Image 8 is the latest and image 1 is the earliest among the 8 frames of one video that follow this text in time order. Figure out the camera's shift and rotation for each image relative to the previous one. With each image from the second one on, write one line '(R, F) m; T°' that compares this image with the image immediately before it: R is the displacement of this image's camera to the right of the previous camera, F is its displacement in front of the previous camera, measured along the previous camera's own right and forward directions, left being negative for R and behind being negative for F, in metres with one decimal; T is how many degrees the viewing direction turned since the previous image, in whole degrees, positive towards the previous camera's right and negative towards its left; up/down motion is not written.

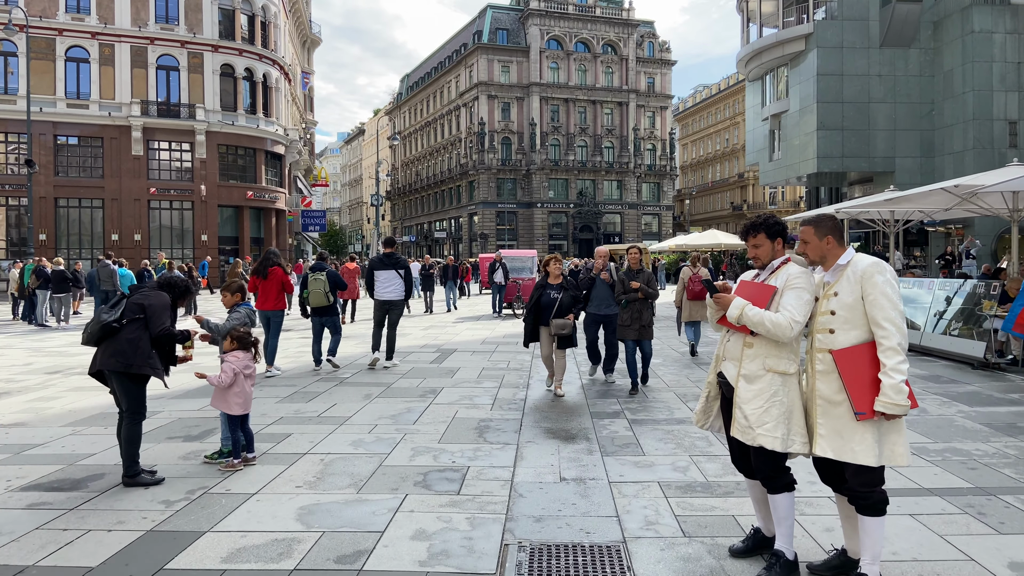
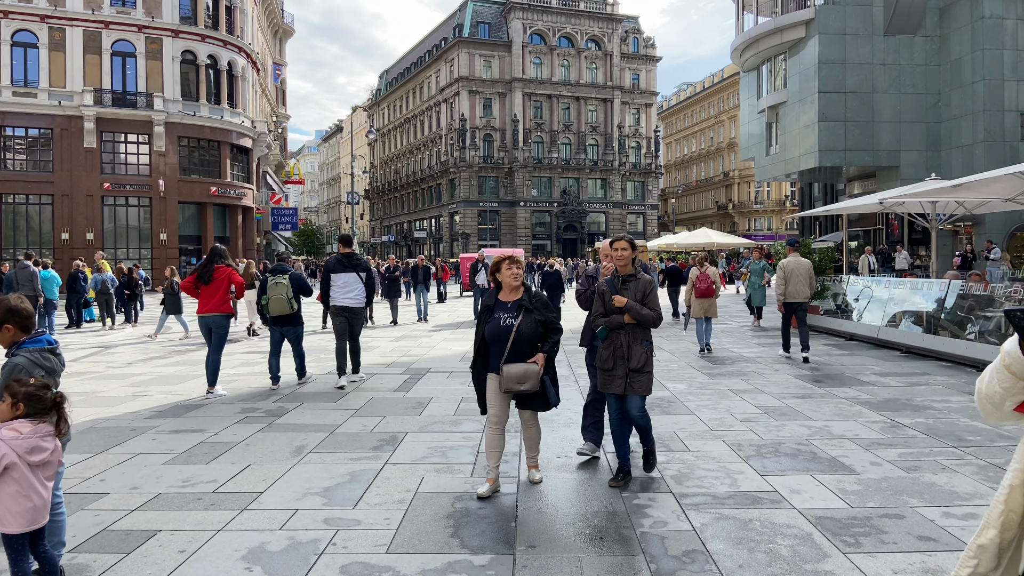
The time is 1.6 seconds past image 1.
(-0.1, +2.3) m; +1°
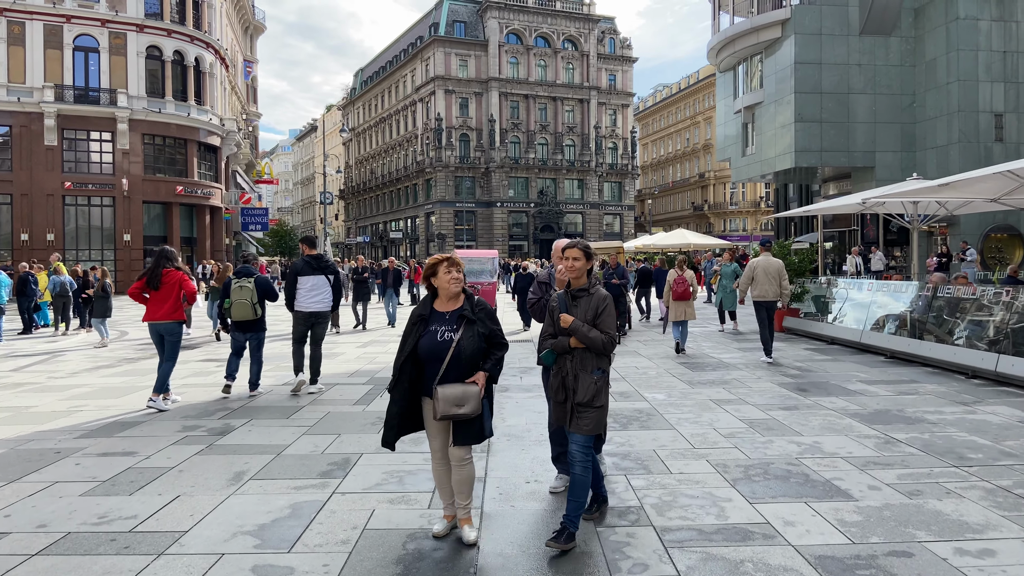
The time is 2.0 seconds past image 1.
(+0.1, +0.5) m; +2°
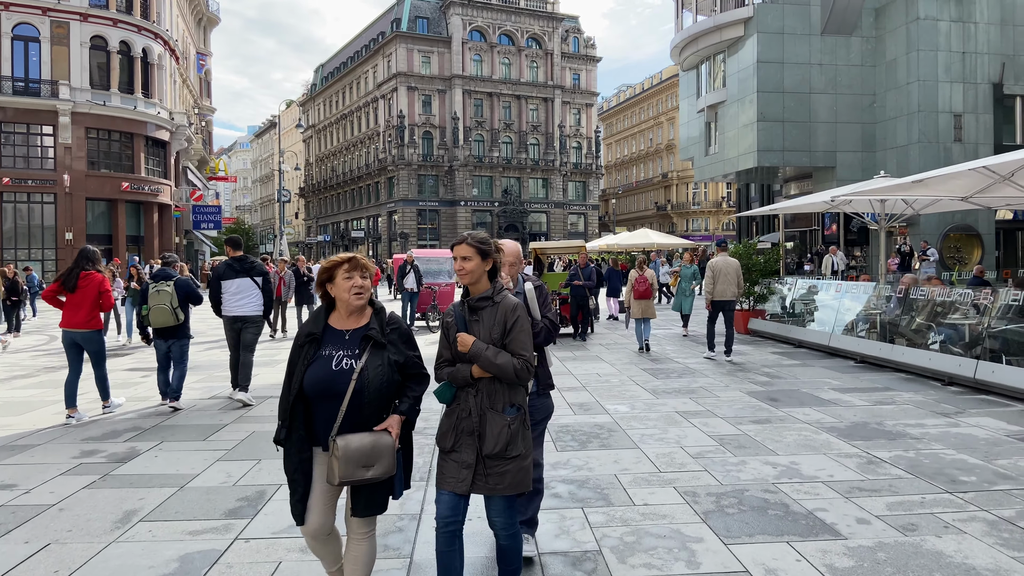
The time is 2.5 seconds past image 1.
(+0.2, +0.7) m; +3°
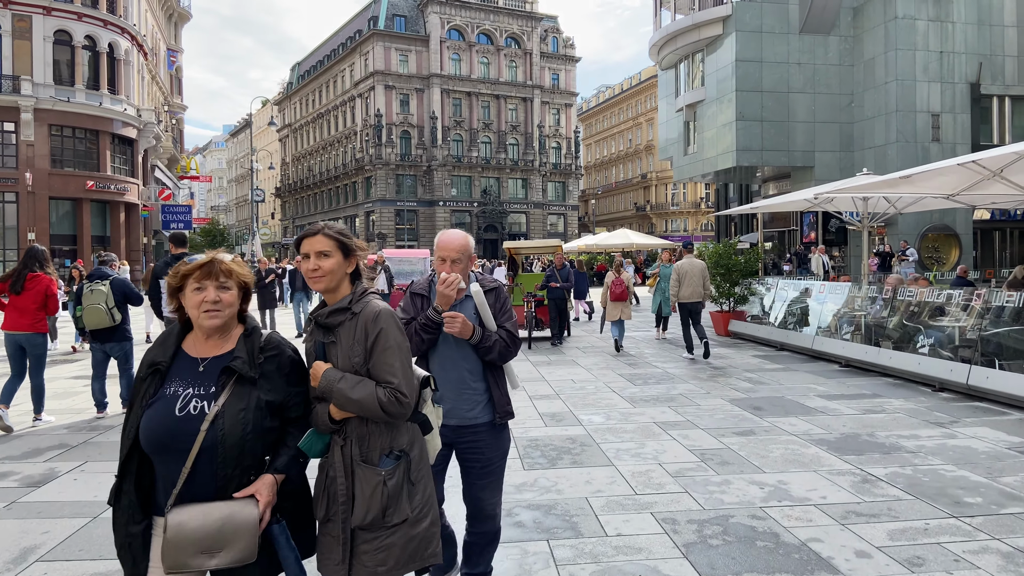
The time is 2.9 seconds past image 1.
(+0.1, +0.5) m; +2°
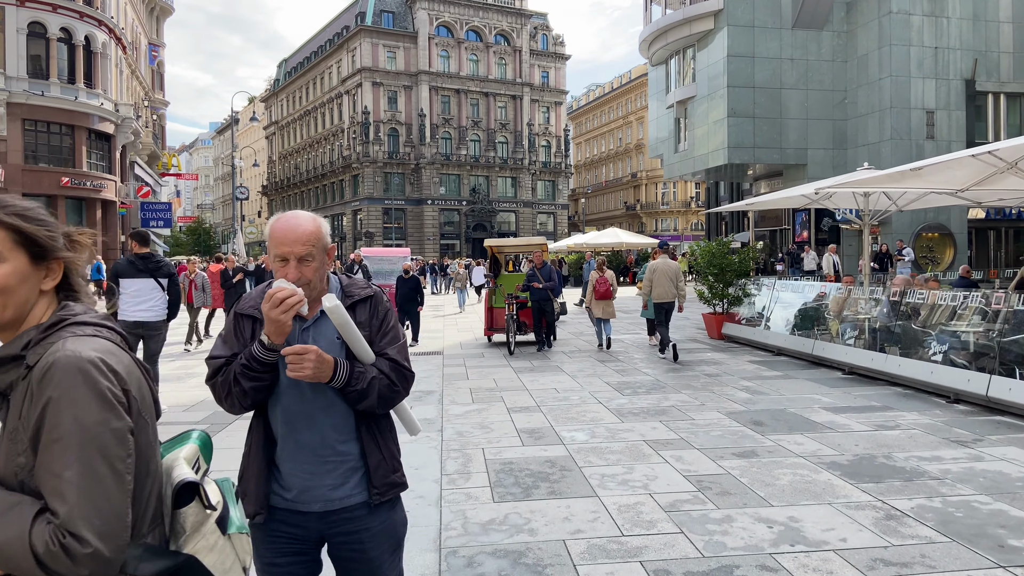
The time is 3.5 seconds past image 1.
(+0.1, +0.7) m; +1°
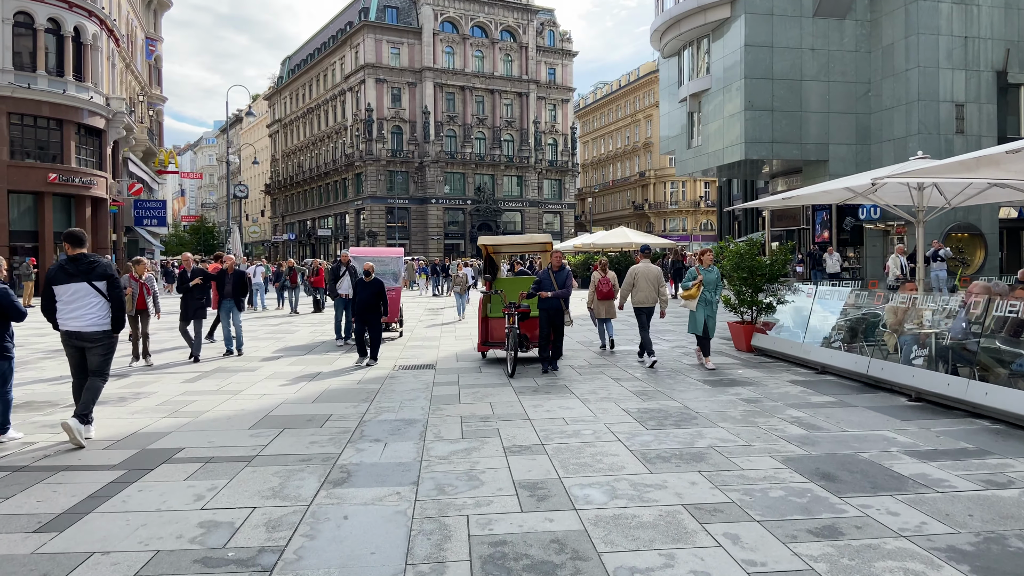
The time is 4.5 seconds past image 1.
(+0.1, +1.5) m; 0°
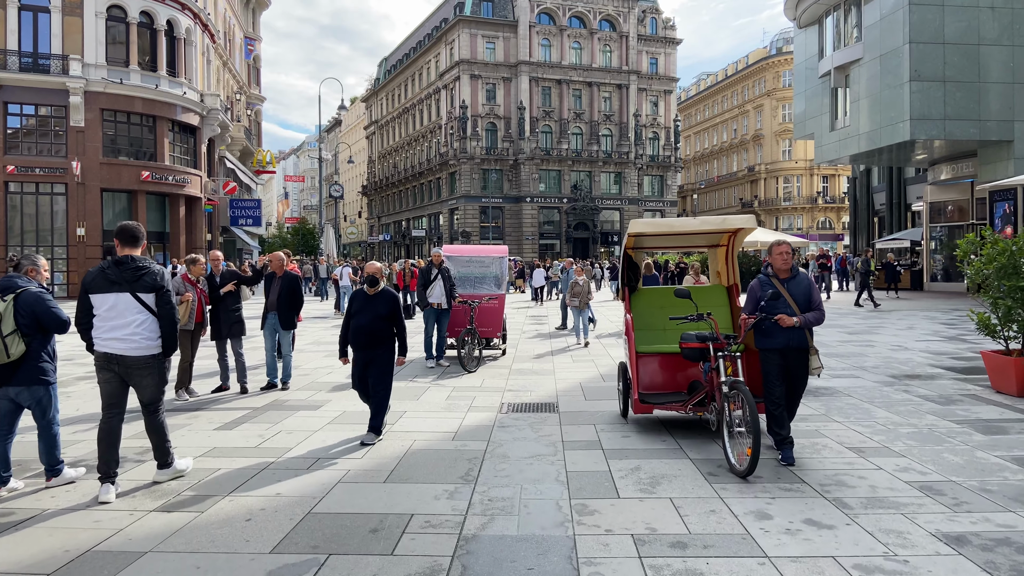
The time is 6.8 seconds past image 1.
(-0.7, +3.1) m; -7°
